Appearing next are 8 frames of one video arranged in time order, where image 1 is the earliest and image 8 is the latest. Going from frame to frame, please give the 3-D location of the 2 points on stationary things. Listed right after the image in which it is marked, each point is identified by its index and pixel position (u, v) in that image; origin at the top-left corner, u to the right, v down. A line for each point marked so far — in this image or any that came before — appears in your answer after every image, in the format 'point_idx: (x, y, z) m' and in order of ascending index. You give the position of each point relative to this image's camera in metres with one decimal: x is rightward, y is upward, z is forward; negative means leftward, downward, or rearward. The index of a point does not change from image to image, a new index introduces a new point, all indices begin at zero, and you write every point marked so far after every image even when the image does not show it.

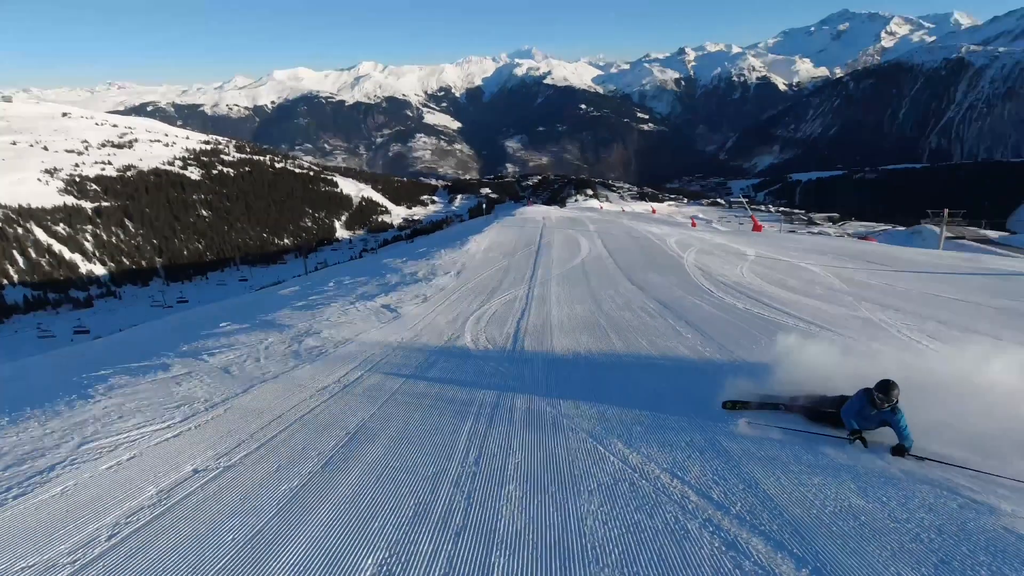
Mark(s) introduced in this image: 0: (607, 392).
0: (+1.4, -1.5, +8.4) m
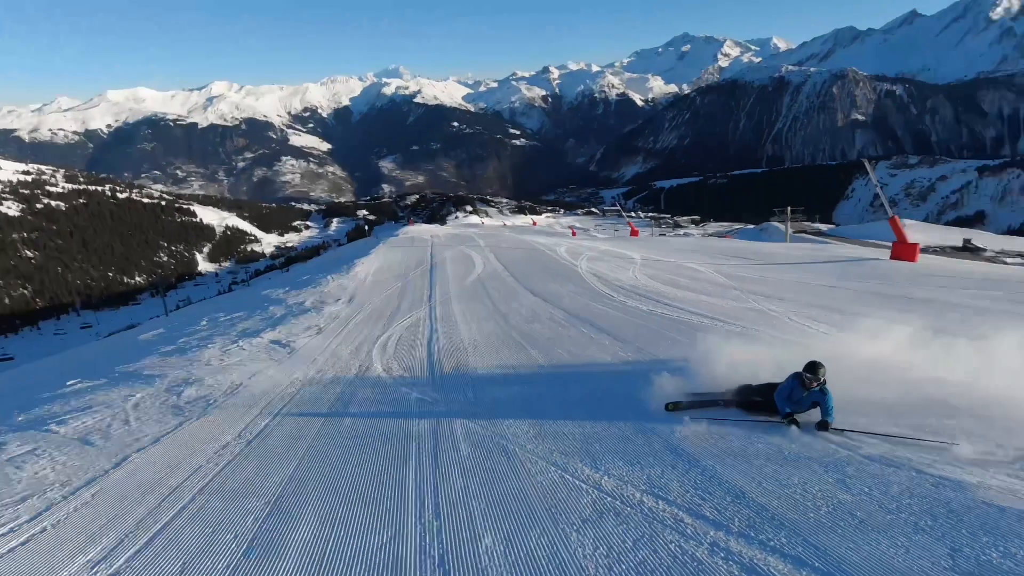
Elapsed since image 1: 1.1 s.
0: (+0.4, -1.6, +8.0) m
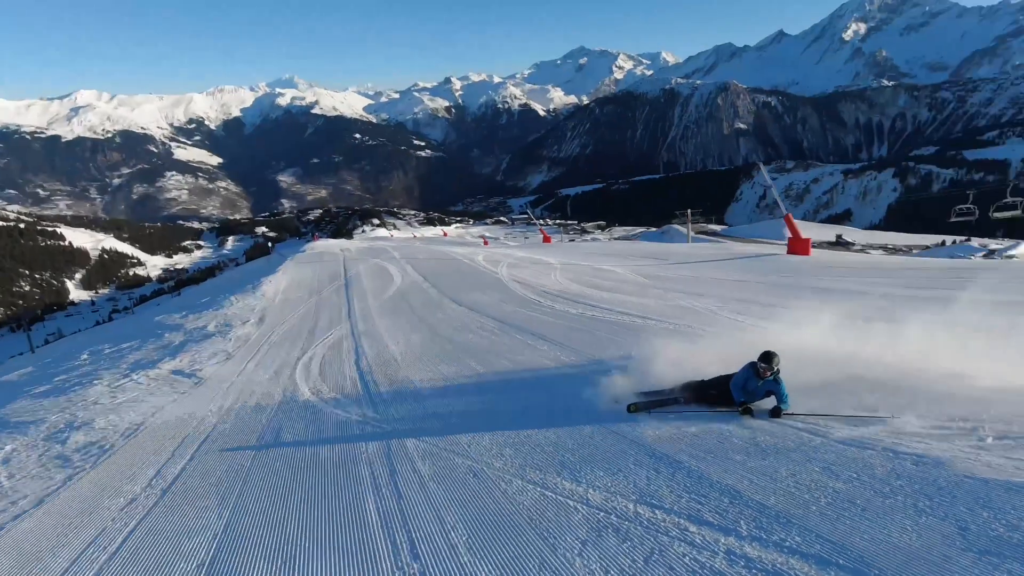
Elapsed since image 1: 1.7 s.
0: (-0.2, -1.7, +7.5) m
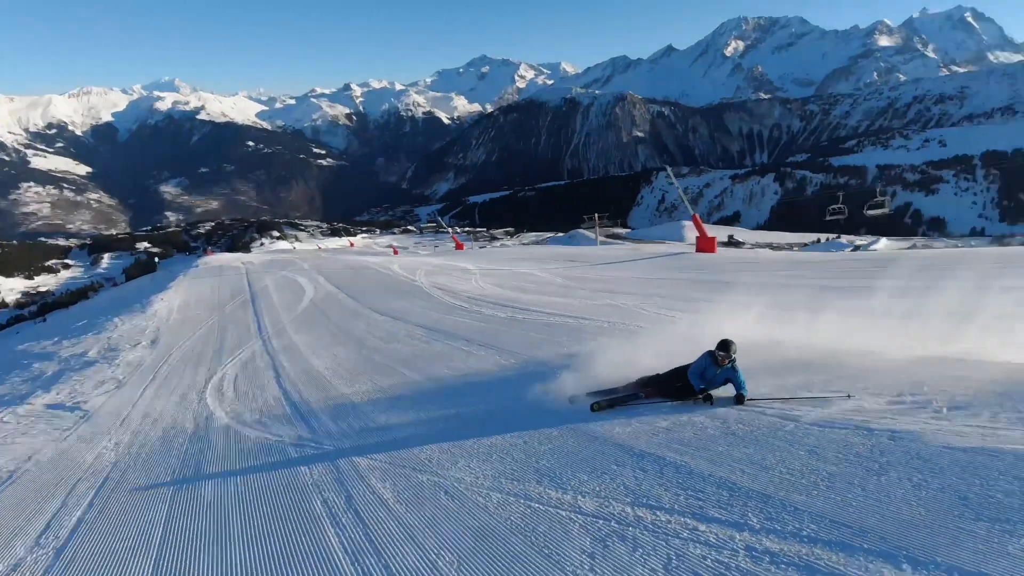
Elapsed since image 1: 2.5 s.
0: (-0.8, -1.7, +7.0) m
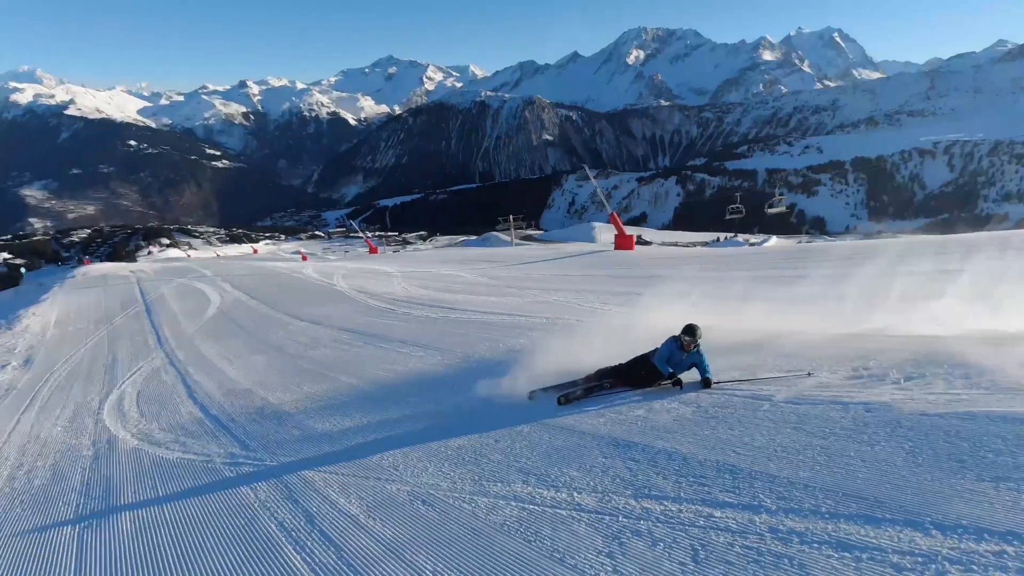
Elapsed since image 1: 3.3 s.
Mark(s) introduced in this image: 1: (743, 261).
0: (-1.3, -1.6, +6.4) m
1: (+6.8, +0.8, +16.7) m
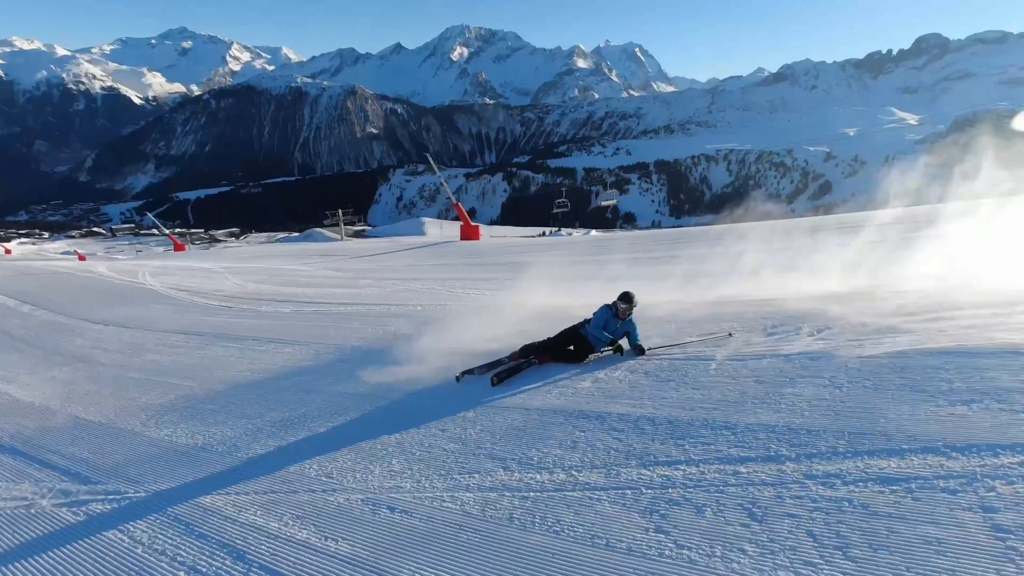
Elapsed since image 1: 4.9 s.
0: (-2.0, -1.4, +5.4) m
1: (+2.5, +1.3, +17.5) m
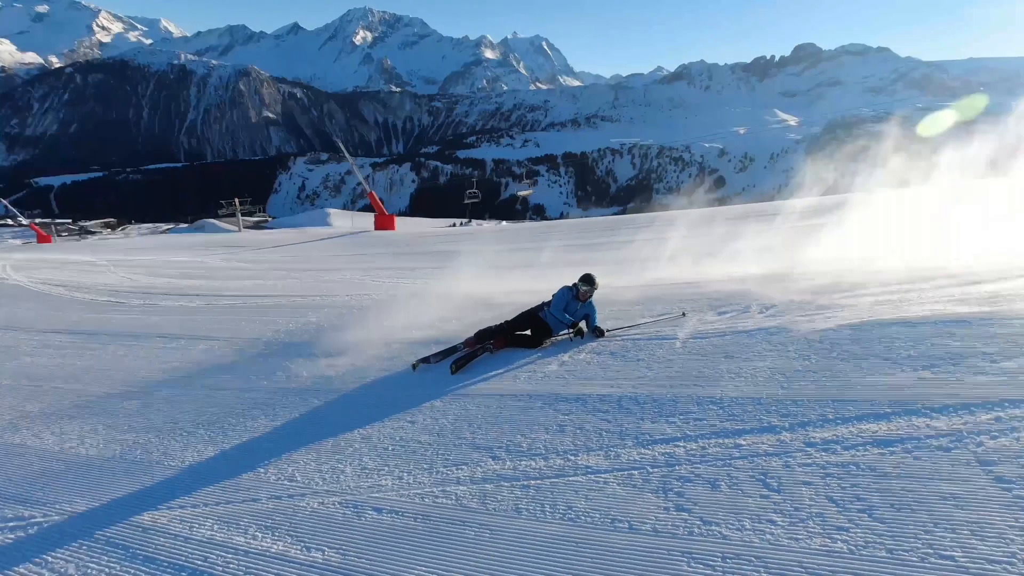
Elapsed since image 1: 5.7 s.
0: (-2.3, -1.3, +4.8) m
1: (+0.2, +1.6, +17.5) m
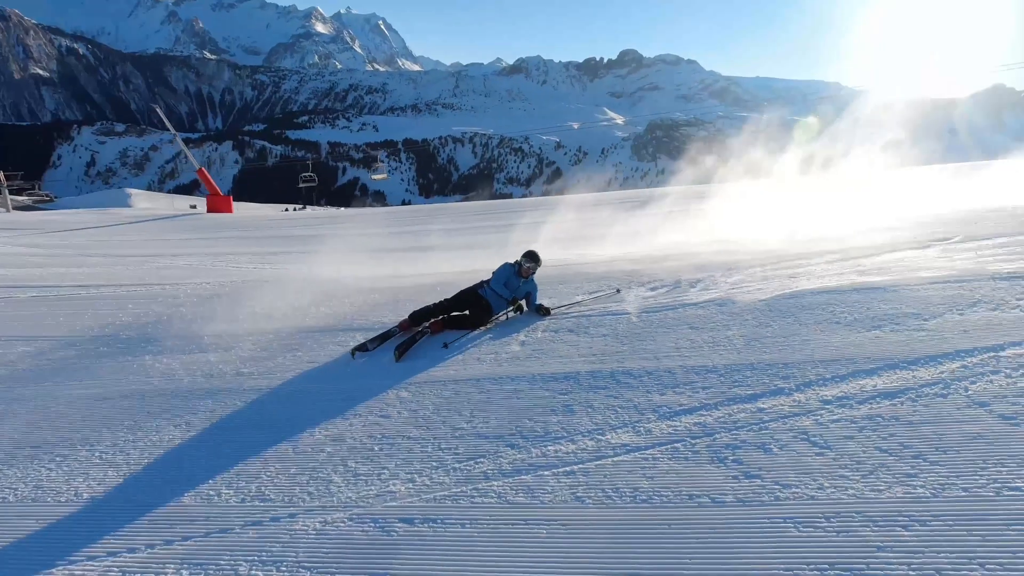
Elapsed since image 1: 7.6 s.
0: (-2.4, -1.1, +3.8) m
1: (-3.8, +2.0, +16.6) m
